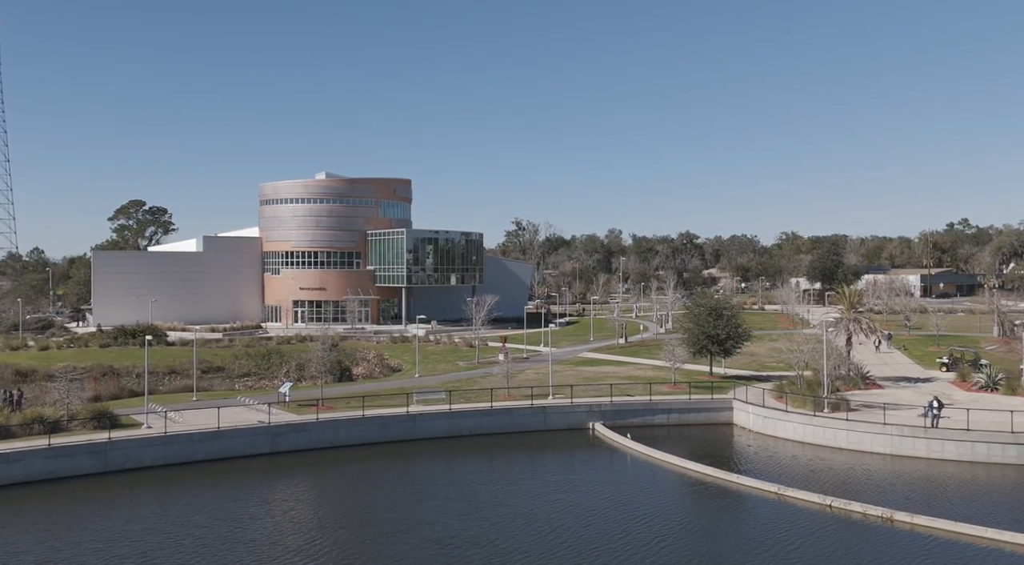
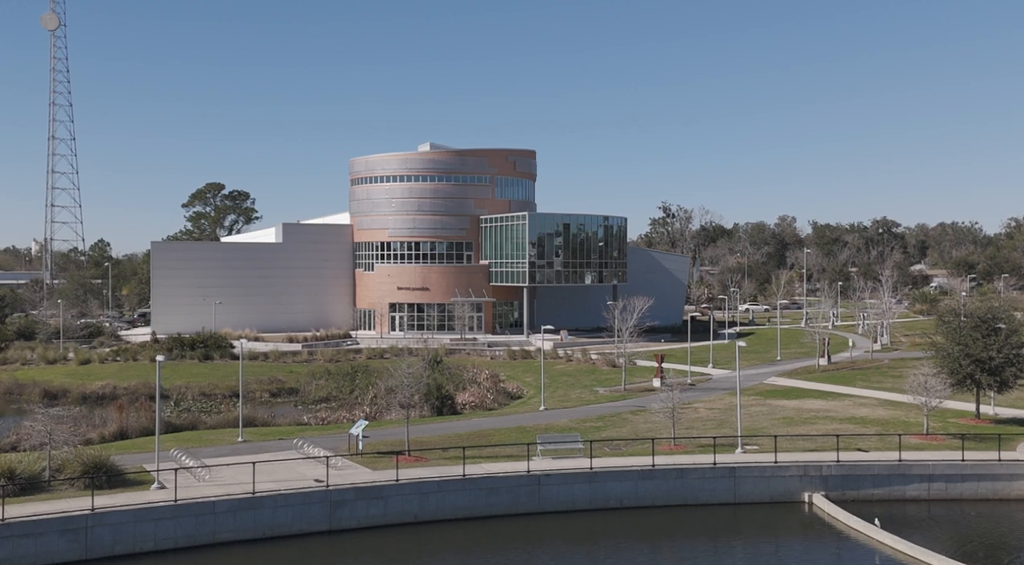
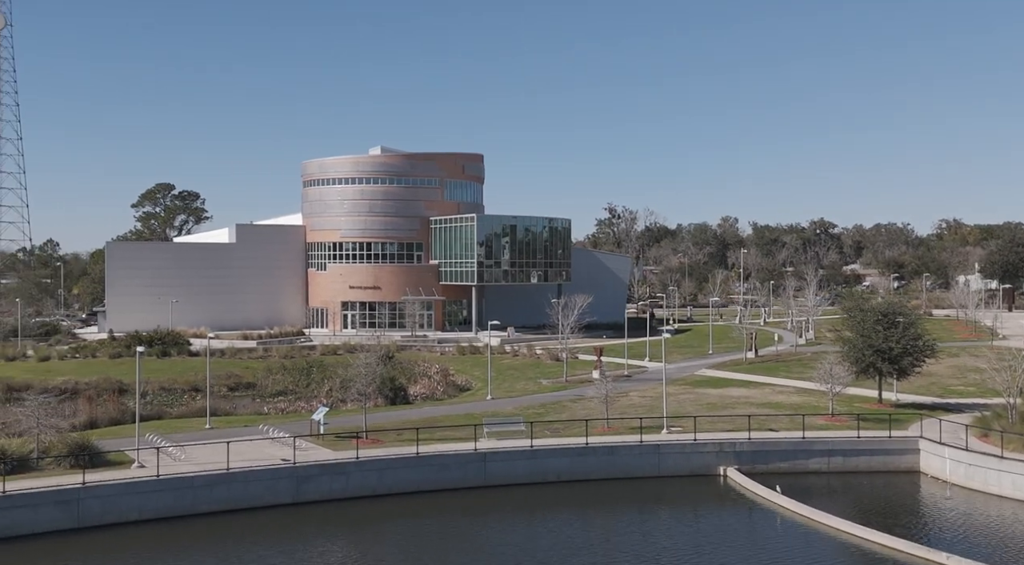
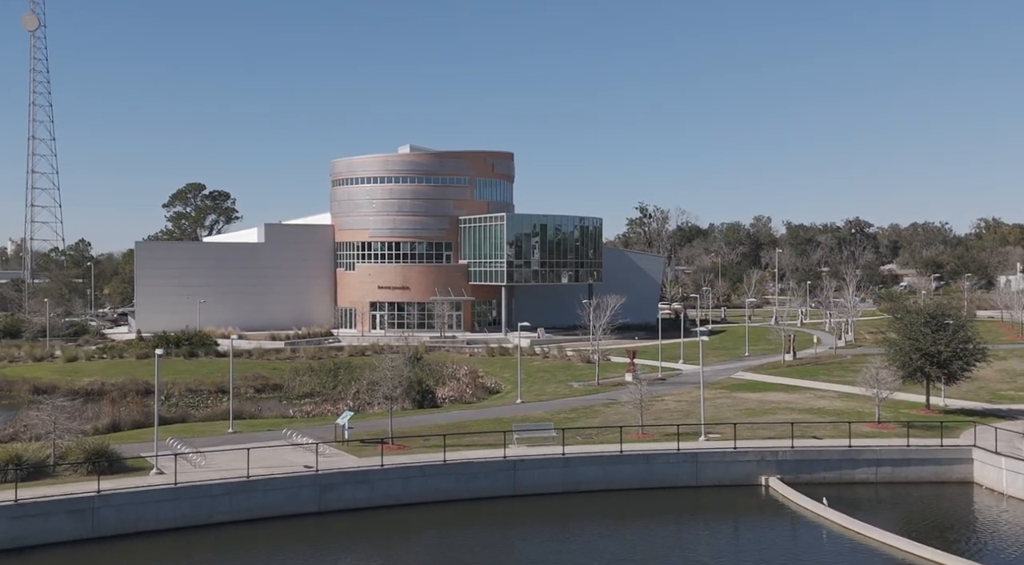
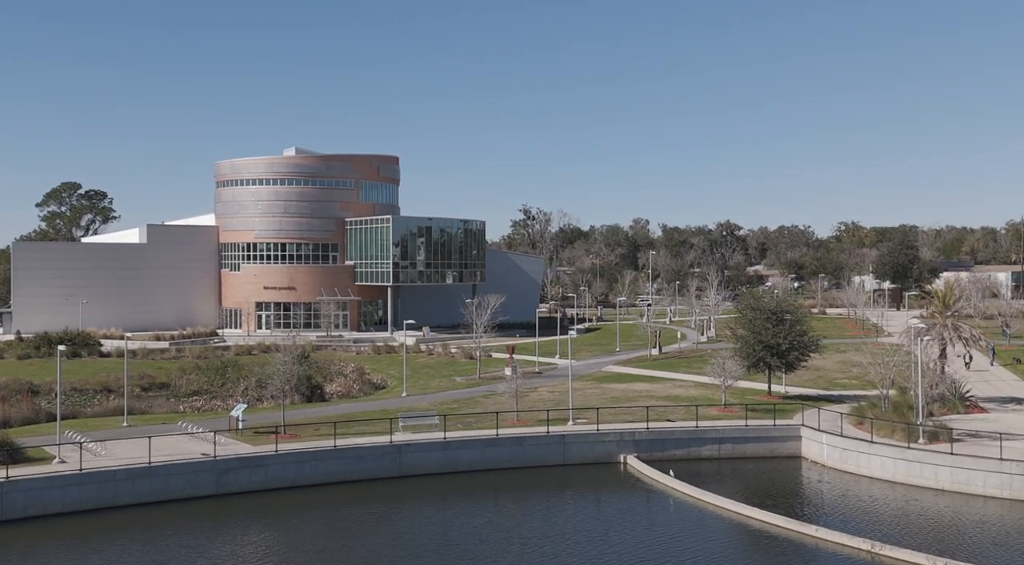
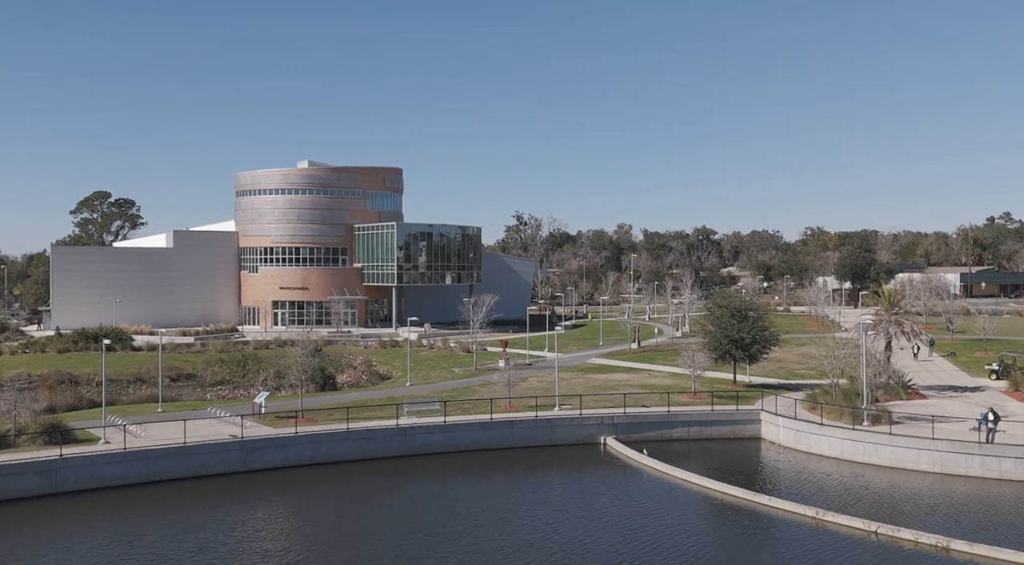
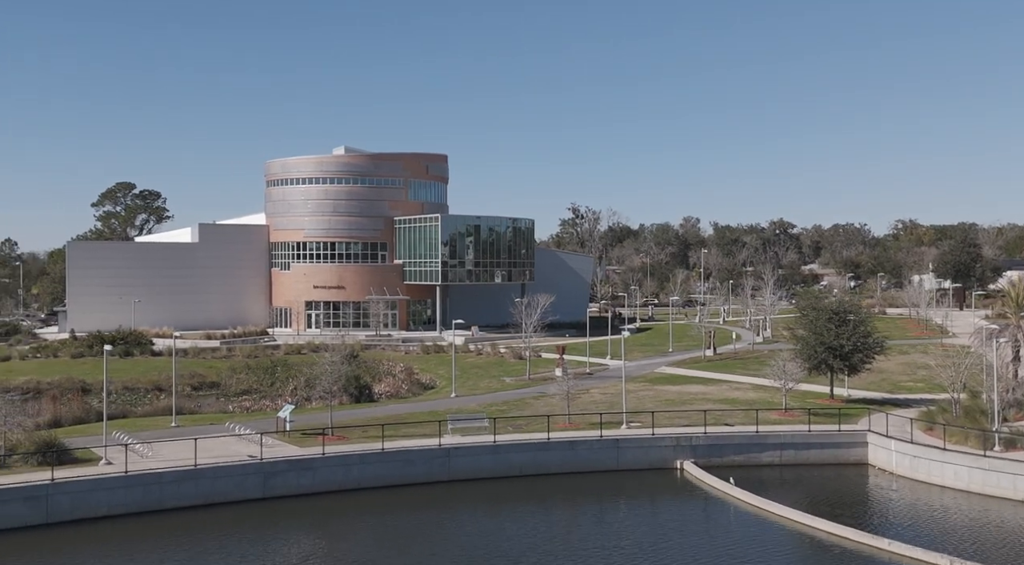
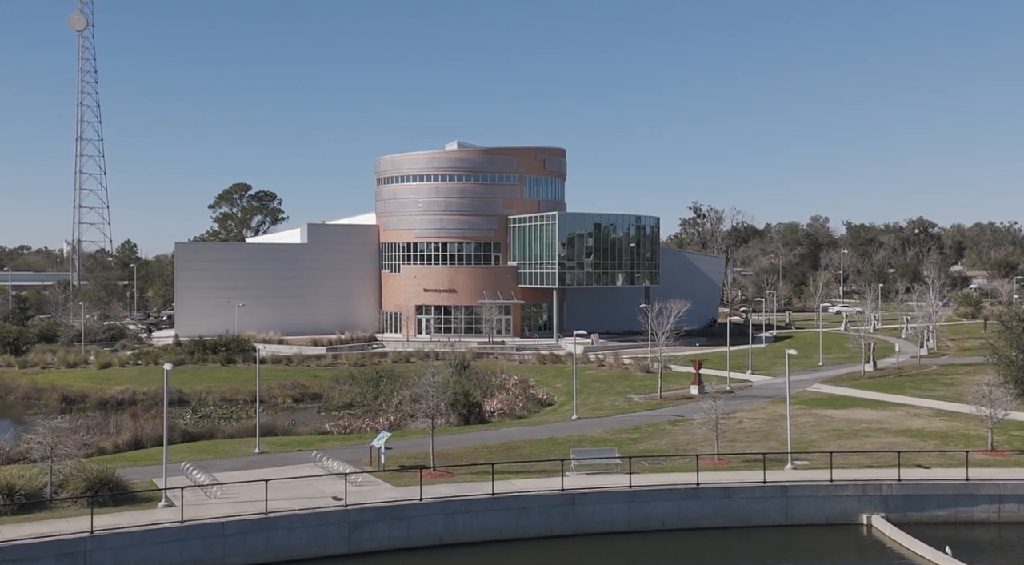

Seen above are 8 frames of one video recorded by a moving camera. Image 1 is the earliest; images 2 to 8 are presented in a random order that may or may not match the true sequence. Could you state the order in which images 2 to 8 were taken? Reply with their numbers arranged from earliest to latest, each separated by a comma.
6, 5, 7, 3, 4, 2, 8
